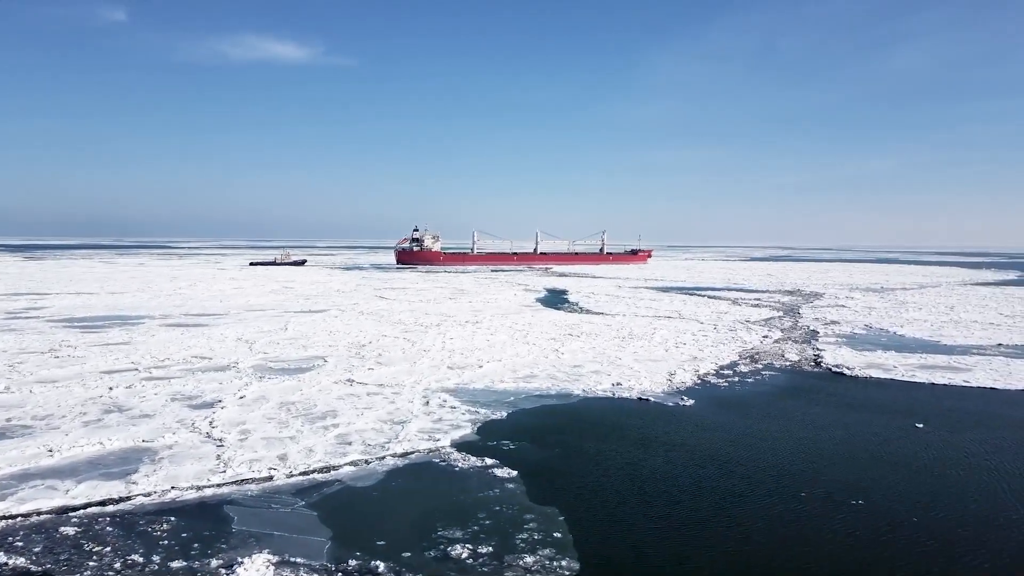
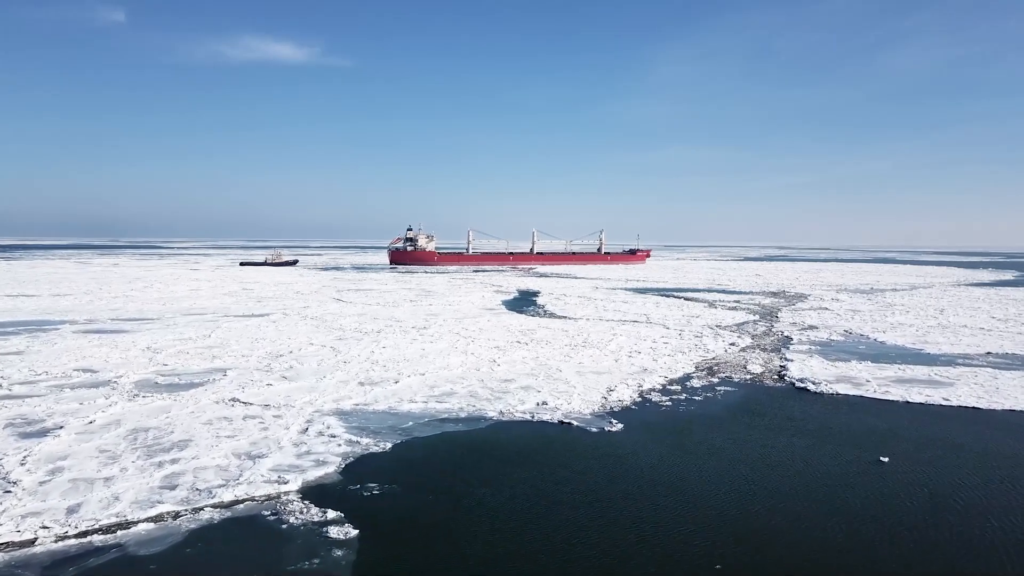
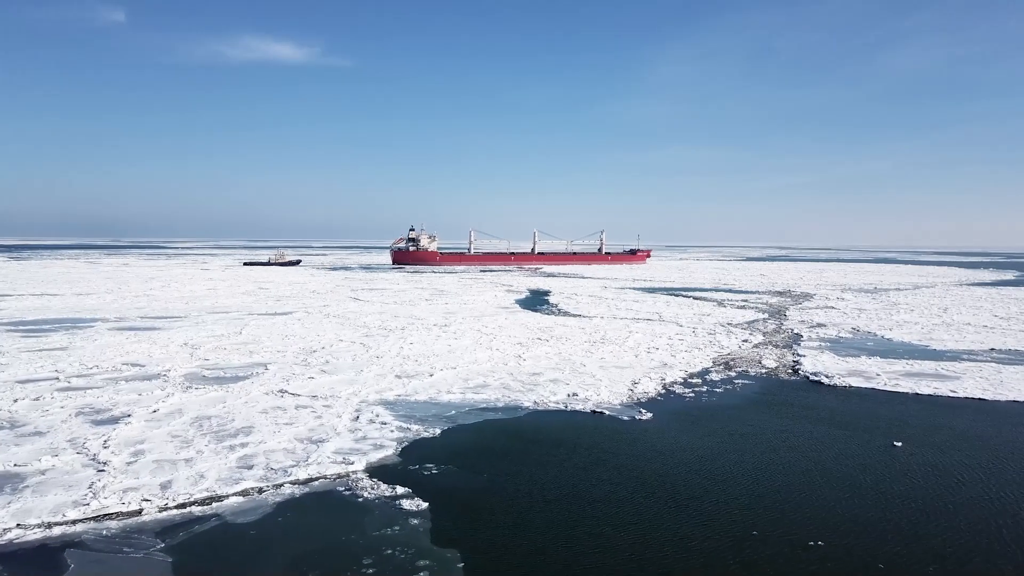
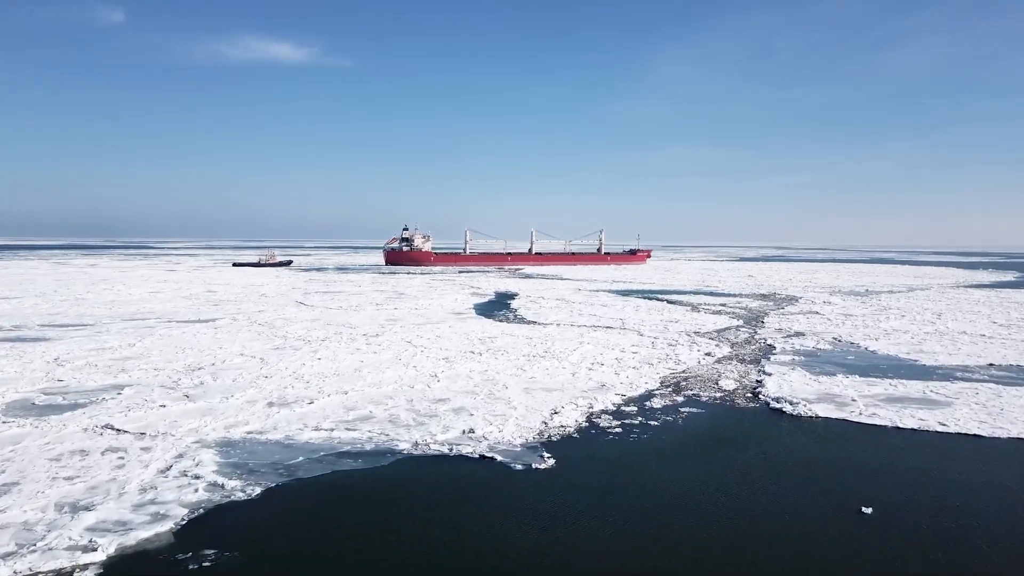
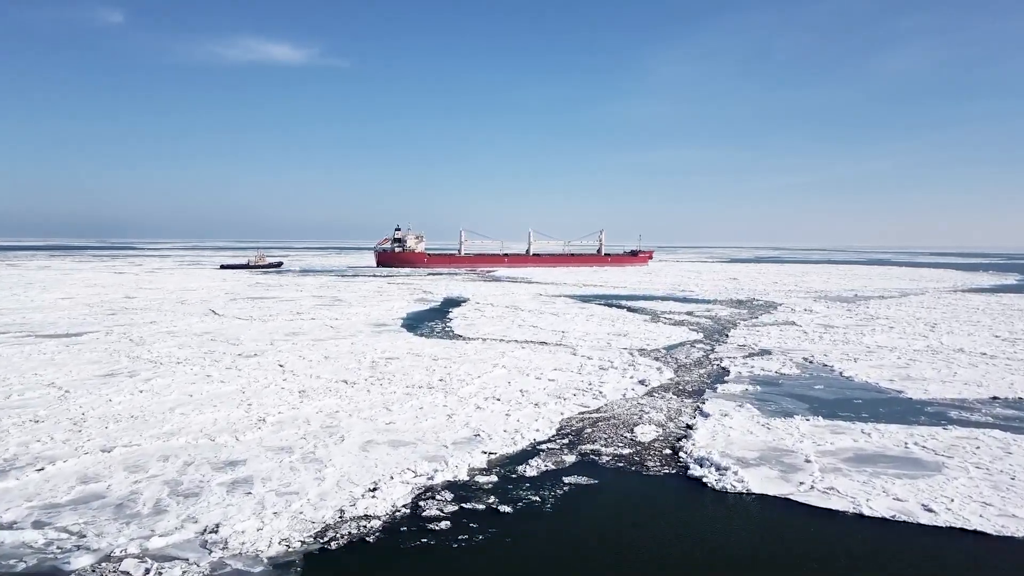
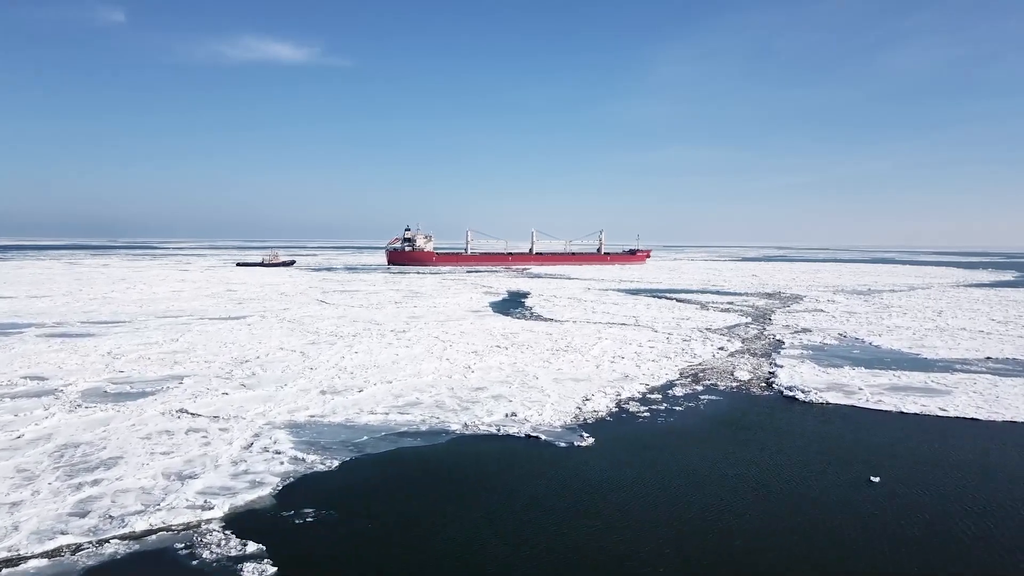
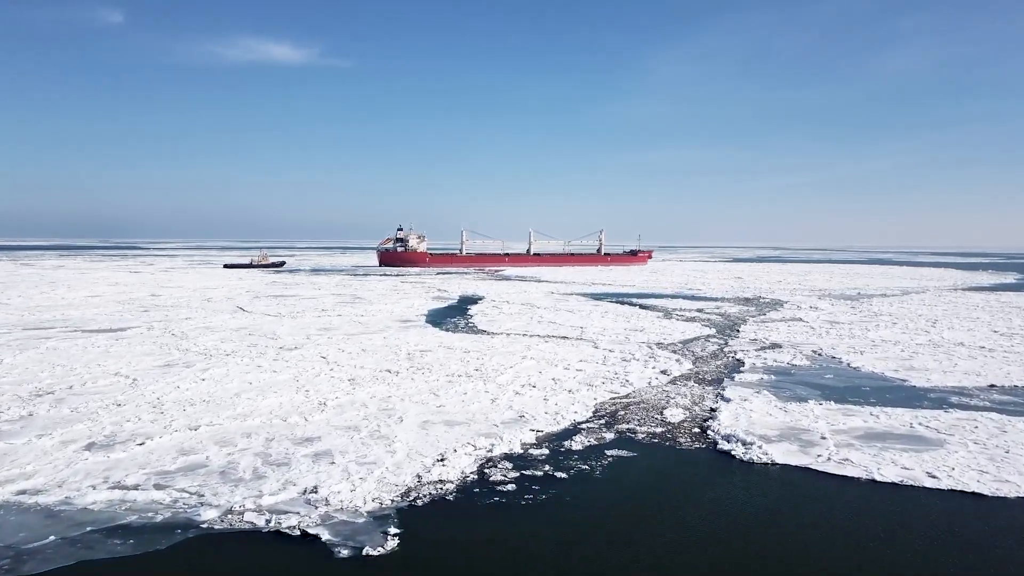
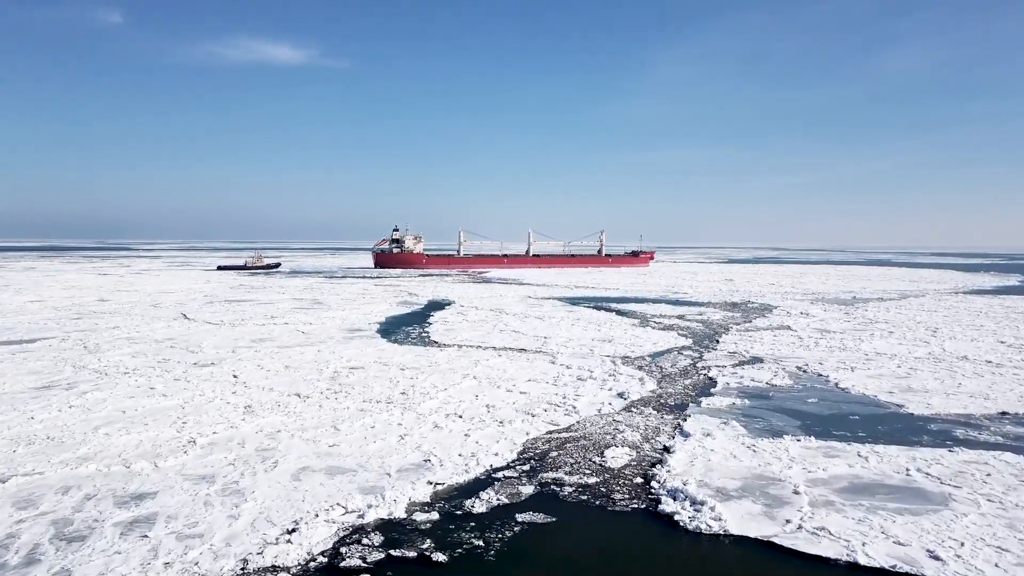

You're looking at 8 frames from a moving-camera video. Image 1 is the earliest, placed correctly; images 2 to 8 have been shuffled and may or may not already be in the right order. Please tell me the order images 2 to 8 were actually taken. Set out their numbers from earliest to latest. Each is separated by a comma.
3, 2, 6, 4, 7, 5, 8
